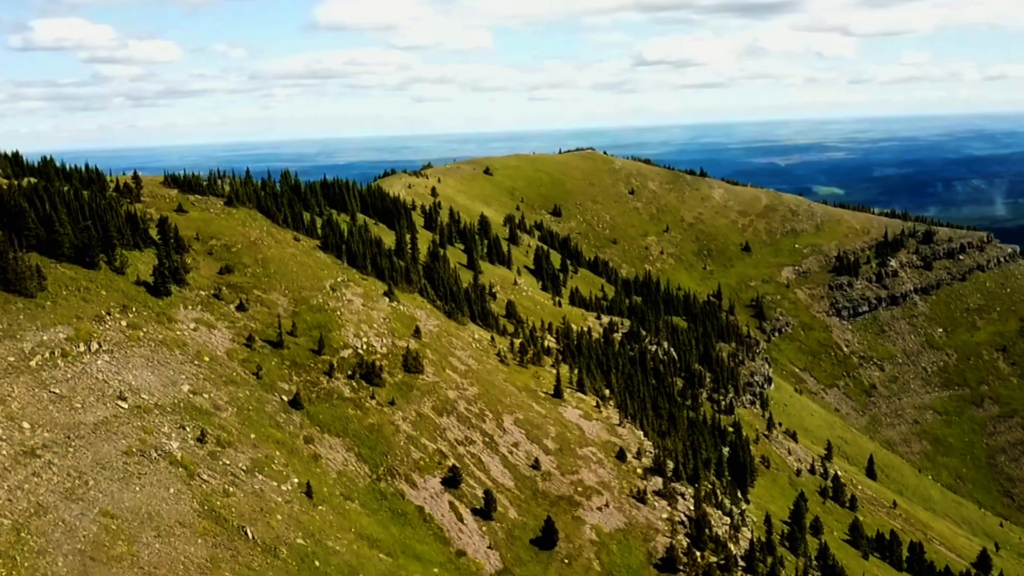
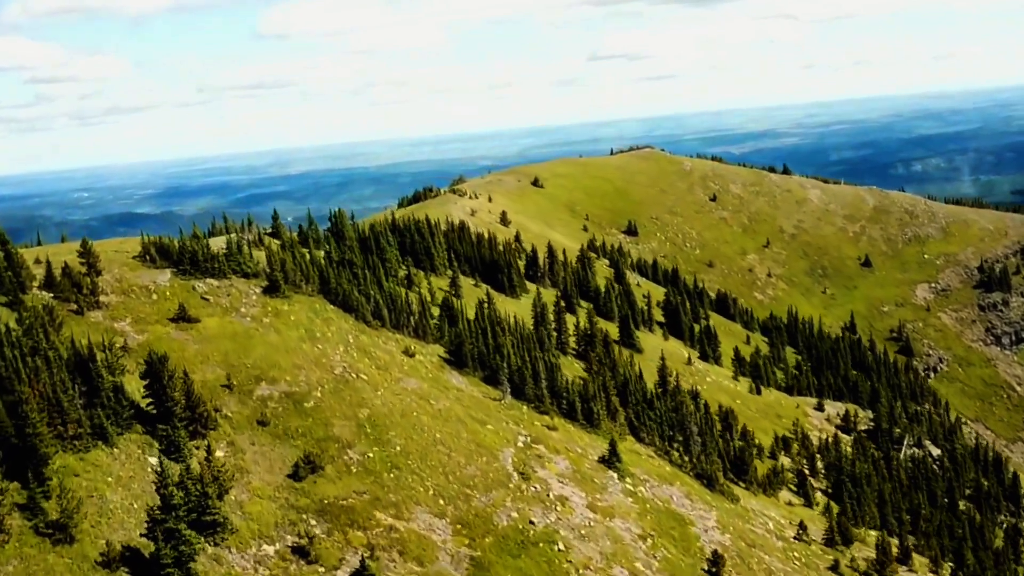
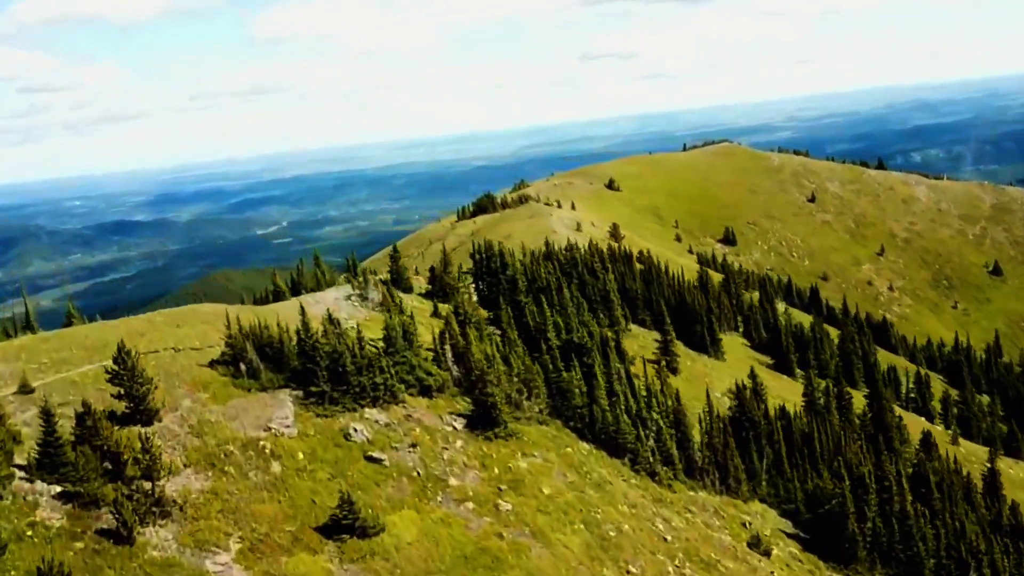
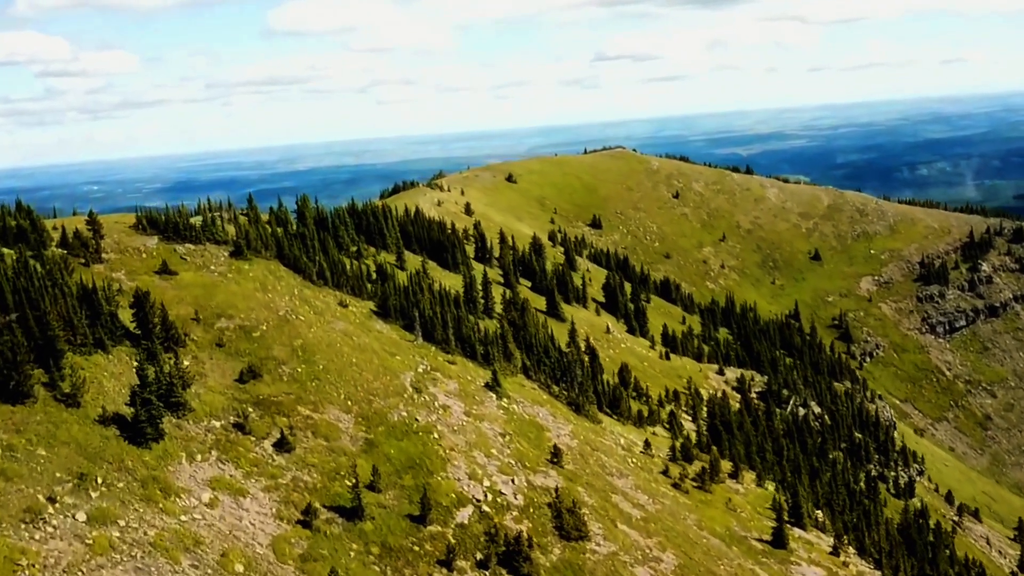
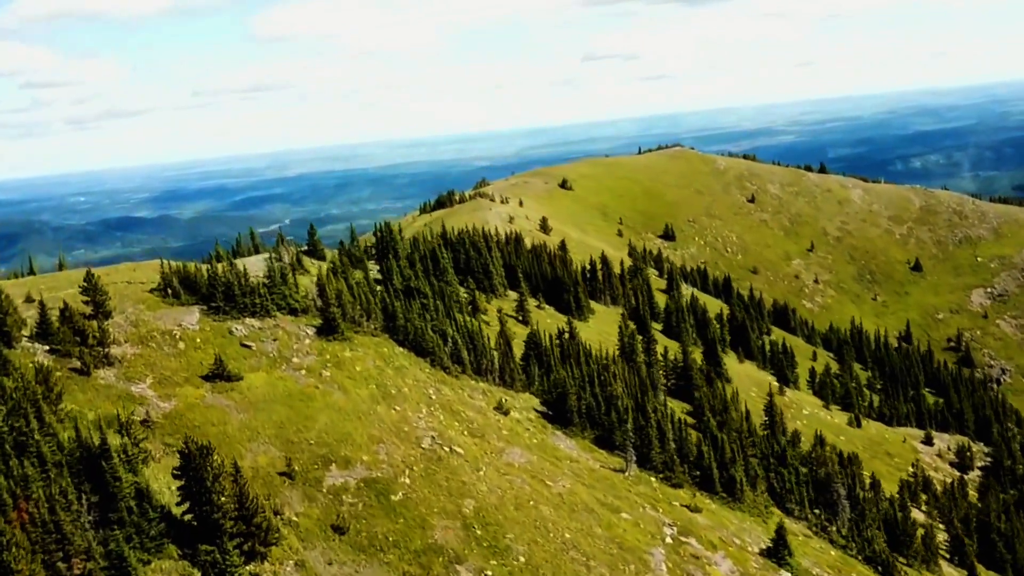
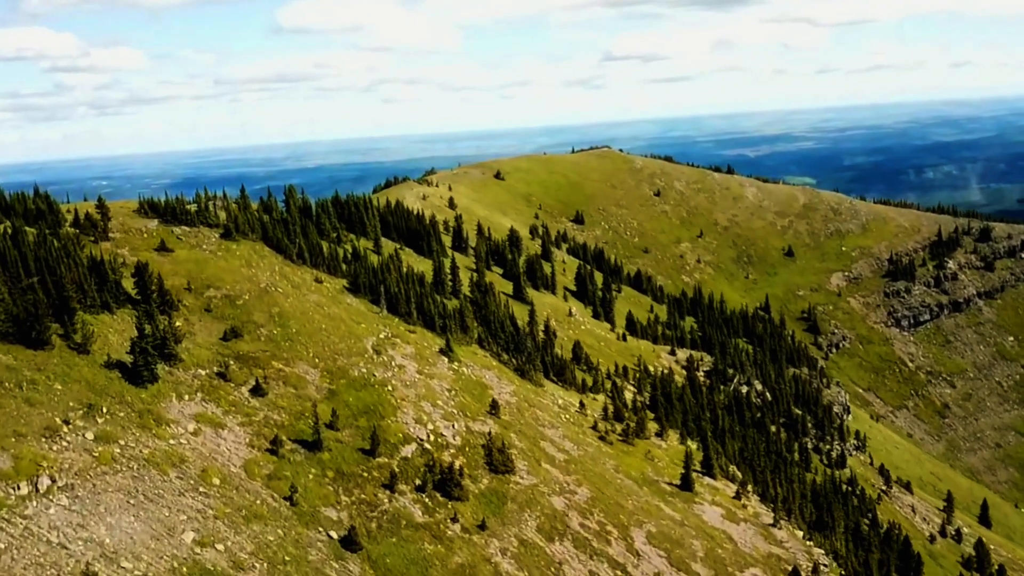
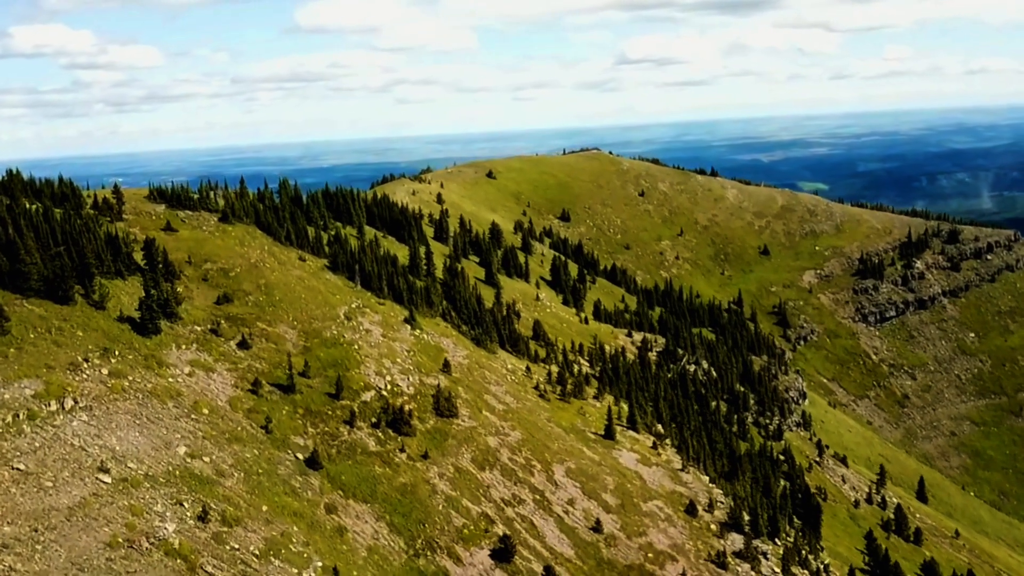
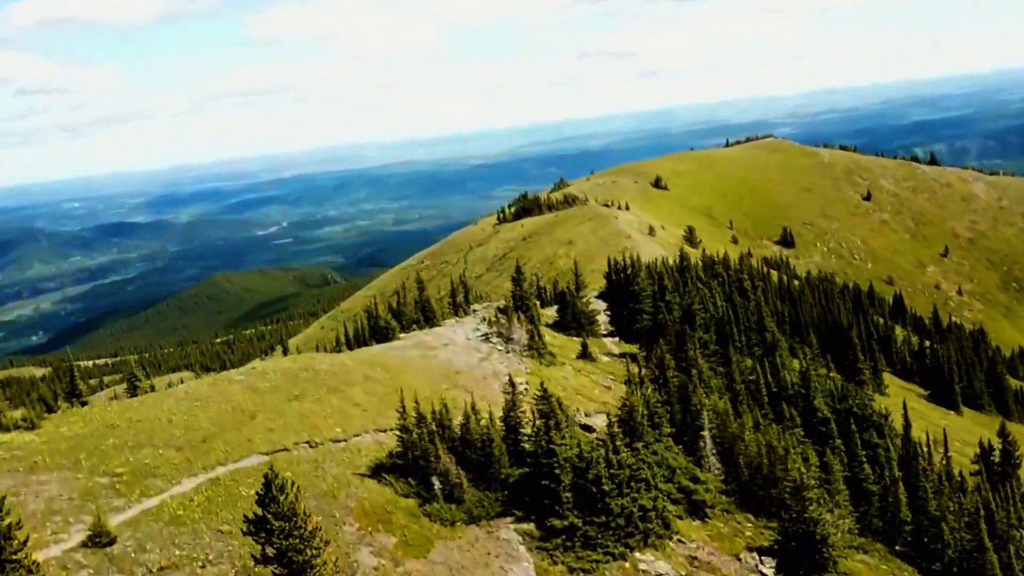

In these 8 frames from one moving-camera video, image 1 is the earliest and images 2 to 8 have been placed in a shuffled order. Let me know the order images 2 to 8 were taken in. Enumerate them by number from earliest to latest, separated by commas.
7, 6, 4, 2, 5, 3, 8
